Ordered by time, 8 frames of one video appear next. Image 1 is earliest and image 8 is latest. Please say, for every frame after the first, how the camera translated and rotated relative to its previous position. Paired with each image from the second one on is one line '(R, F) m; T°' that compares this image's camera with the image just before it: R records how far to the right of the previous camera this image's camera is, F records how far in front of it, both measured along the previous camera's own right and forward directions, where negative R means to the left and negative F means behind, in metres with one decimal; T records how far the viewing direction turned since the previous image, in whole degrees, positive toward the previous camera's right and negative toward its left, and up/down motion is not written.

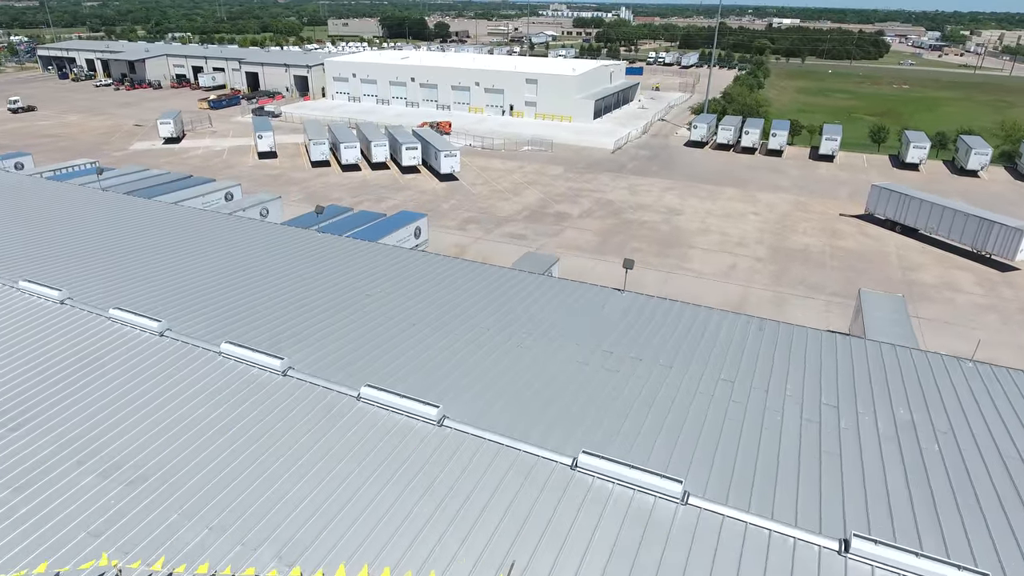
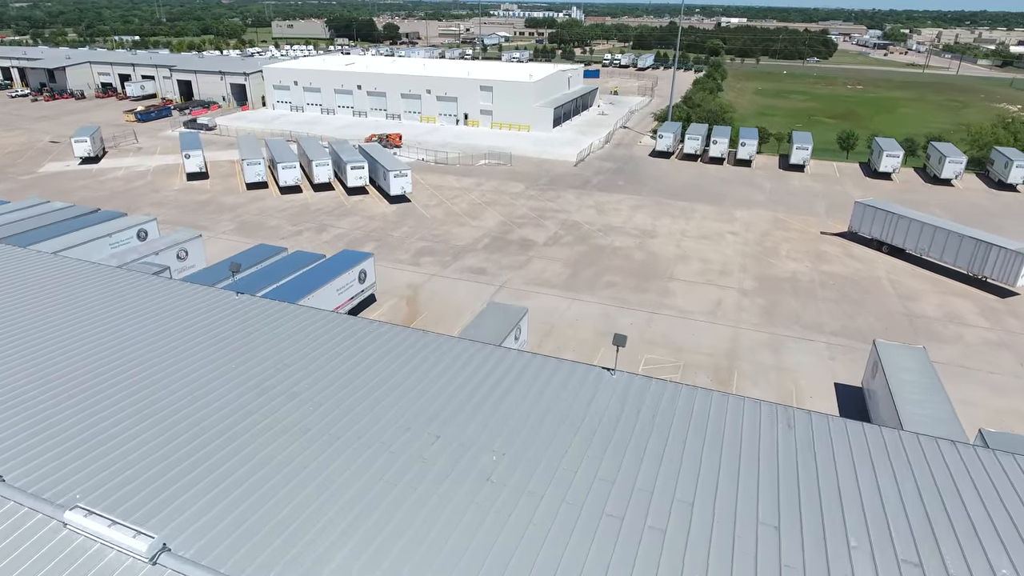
(-0.1, +3.6) m; +4°
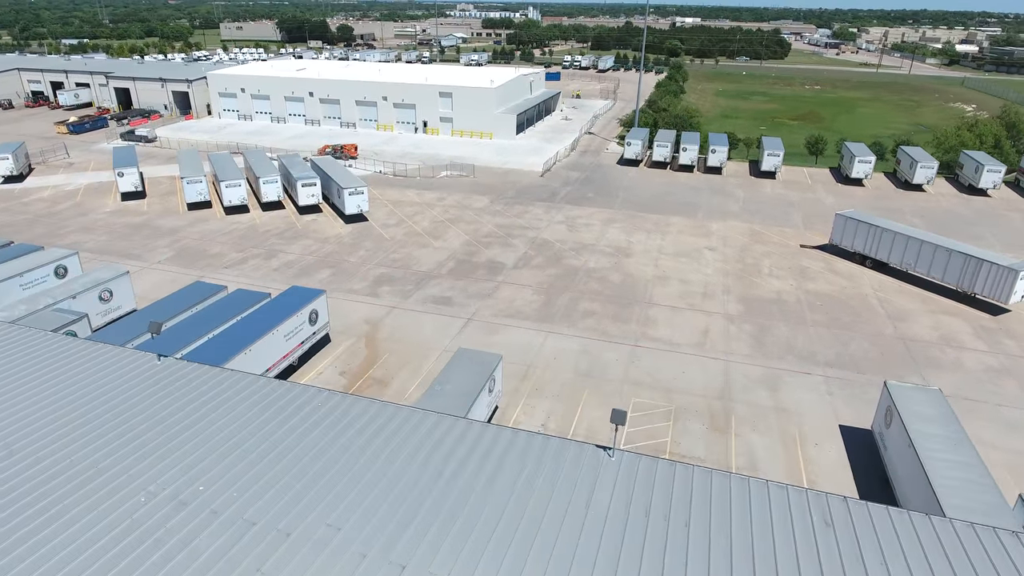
(-0.2, +2.4) m; +3°
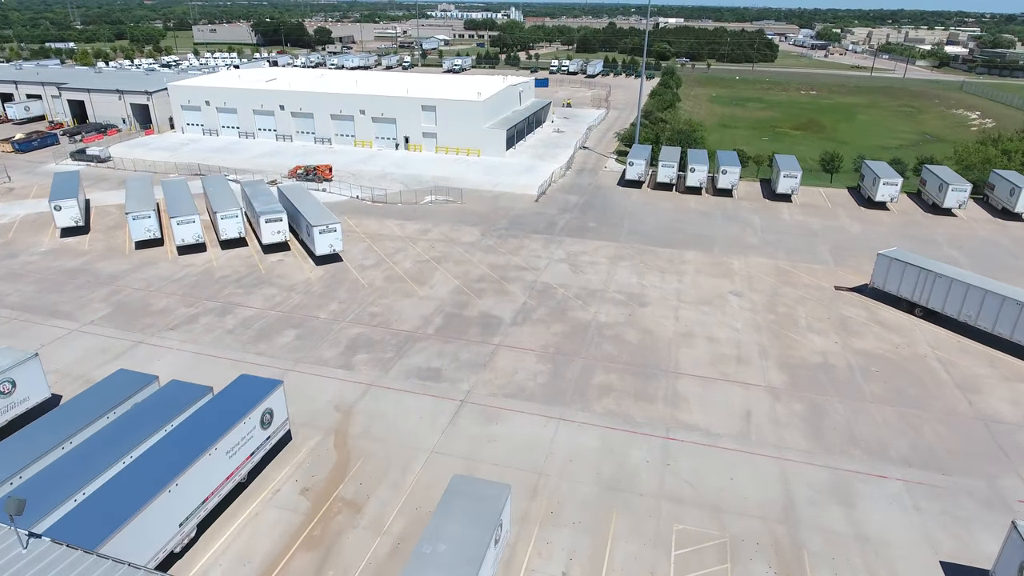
(-0.6, +4.5) m; +1°
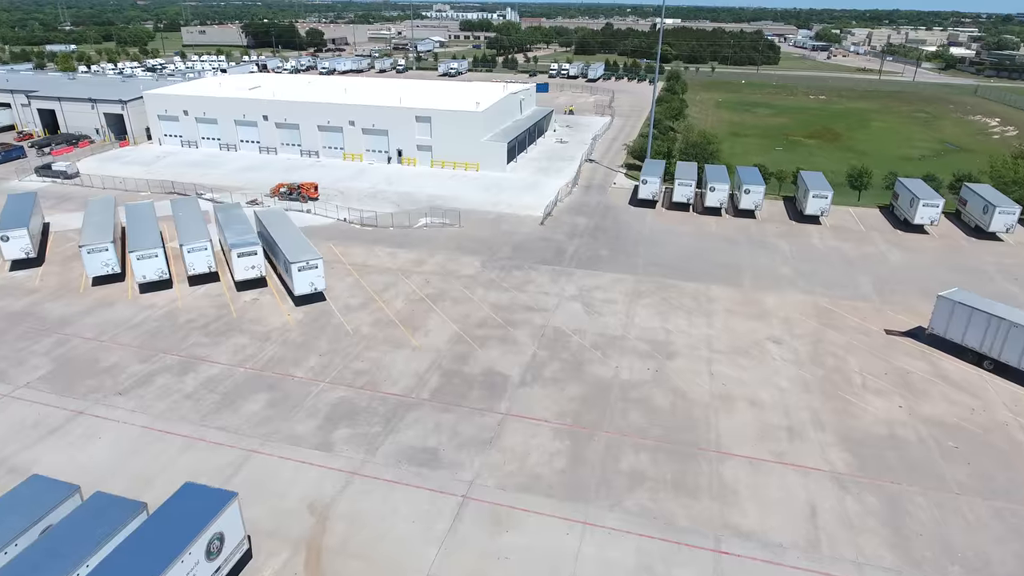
(-0.4, +3.9) m; 0°
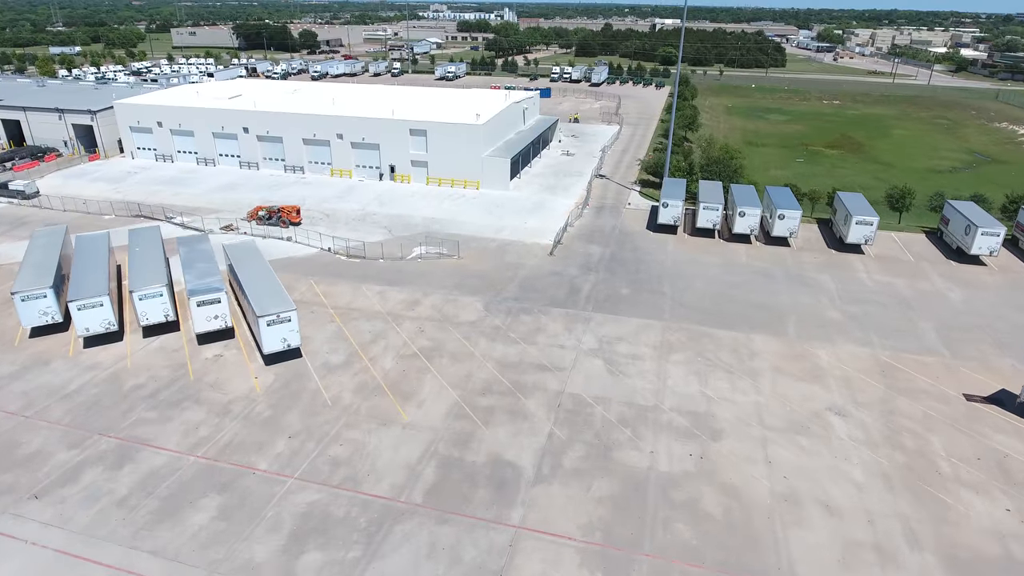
(-0.4, +4.4) m; 0°
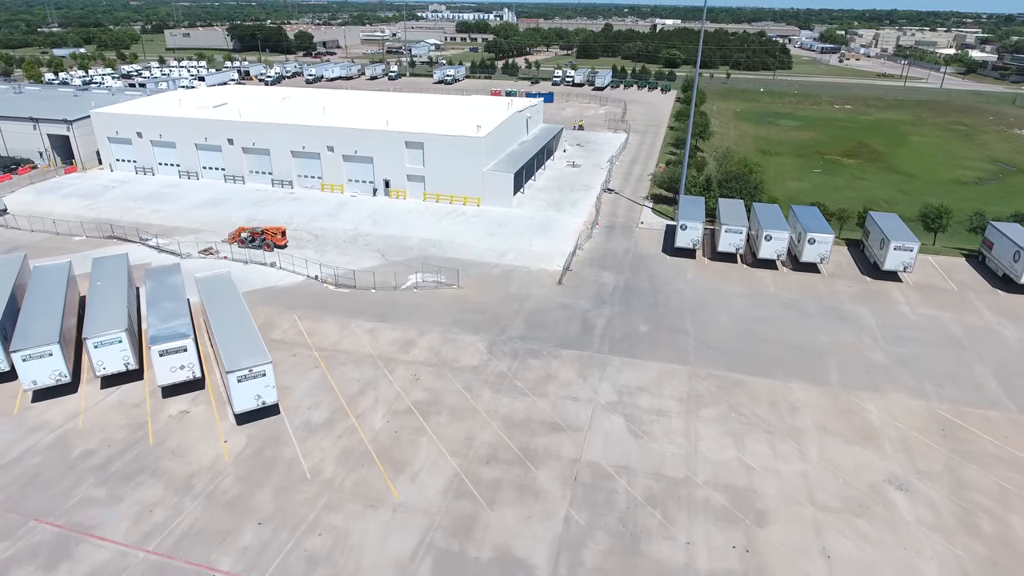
(-0.3, +3.1) m; 0°
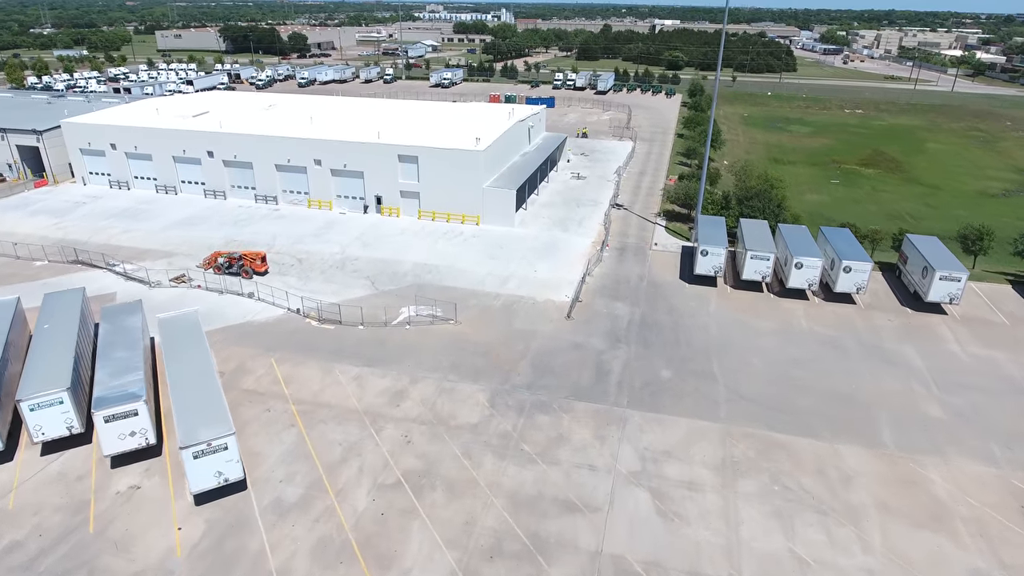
(-0.3, +3.2) m; 0°
